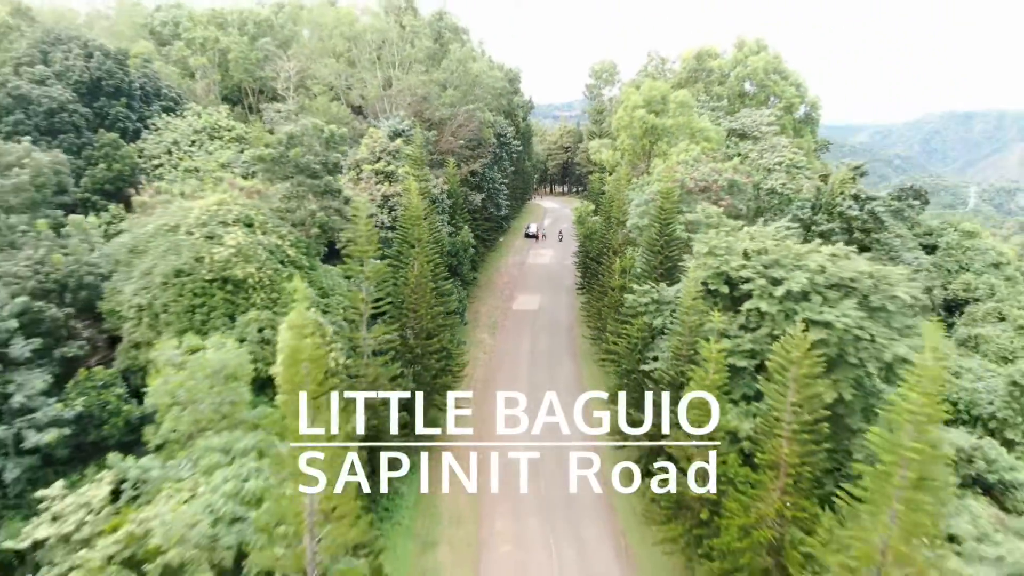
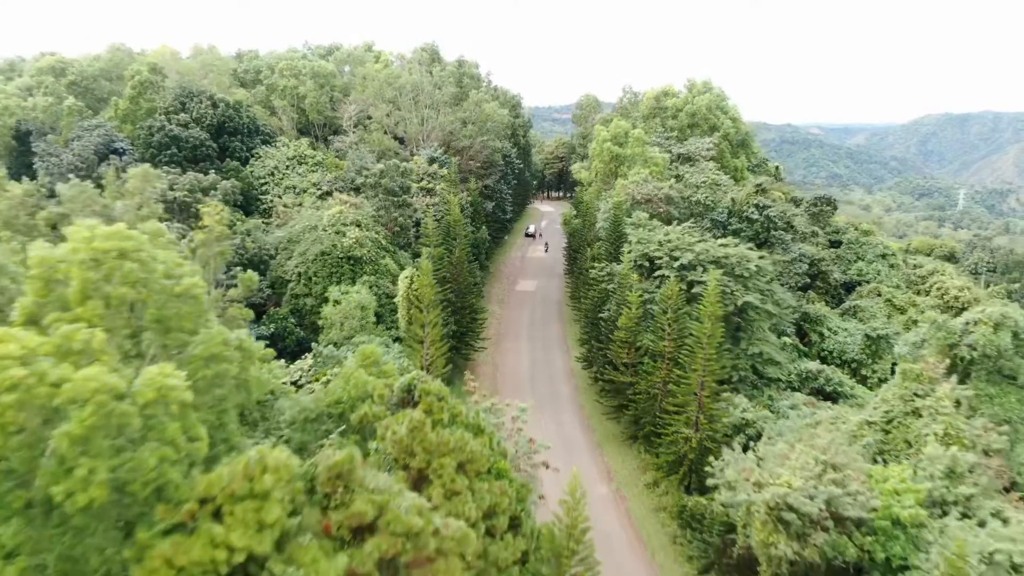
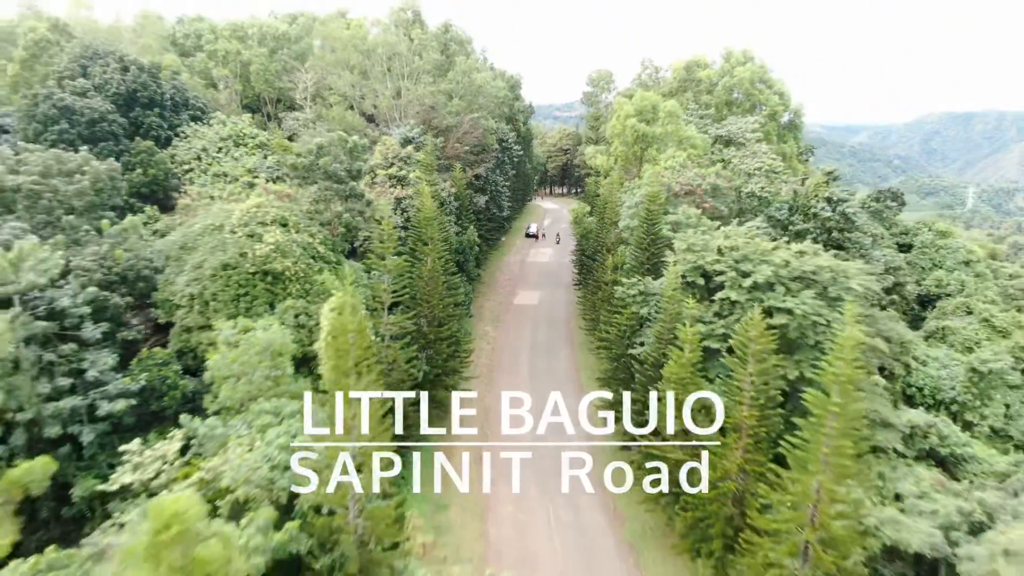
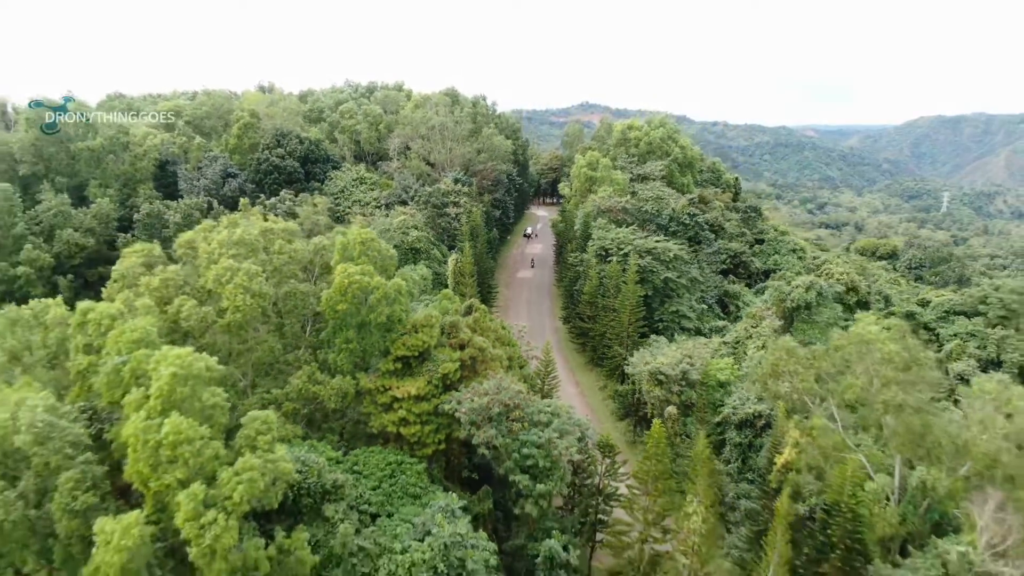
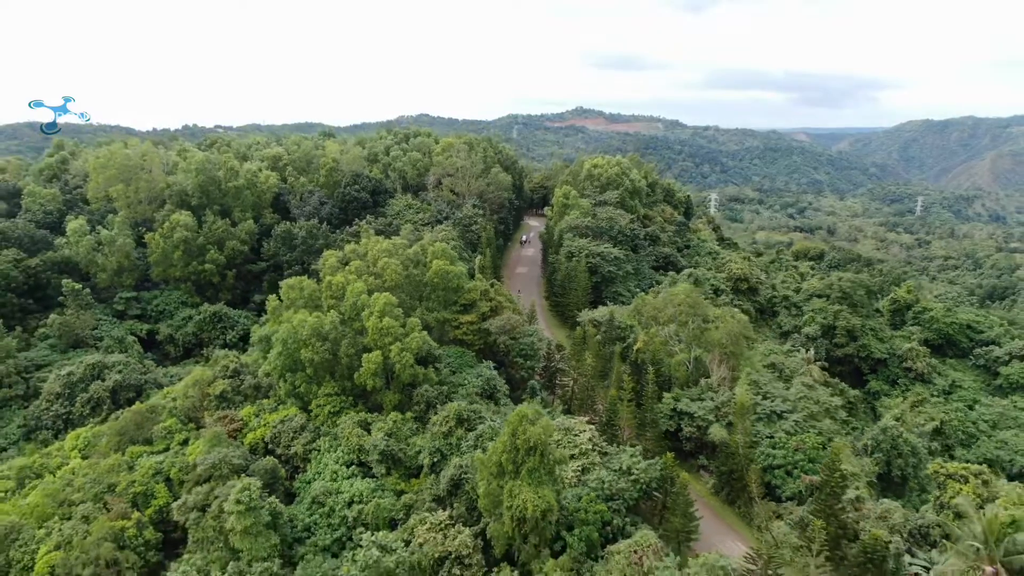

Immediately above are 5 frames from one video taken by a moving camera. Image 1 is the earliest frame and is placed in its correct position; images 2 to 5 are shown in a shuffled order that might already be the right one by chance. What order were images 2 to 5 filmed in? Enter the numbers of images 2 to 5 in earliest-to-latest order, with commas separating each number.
3, 2, 4, 5
